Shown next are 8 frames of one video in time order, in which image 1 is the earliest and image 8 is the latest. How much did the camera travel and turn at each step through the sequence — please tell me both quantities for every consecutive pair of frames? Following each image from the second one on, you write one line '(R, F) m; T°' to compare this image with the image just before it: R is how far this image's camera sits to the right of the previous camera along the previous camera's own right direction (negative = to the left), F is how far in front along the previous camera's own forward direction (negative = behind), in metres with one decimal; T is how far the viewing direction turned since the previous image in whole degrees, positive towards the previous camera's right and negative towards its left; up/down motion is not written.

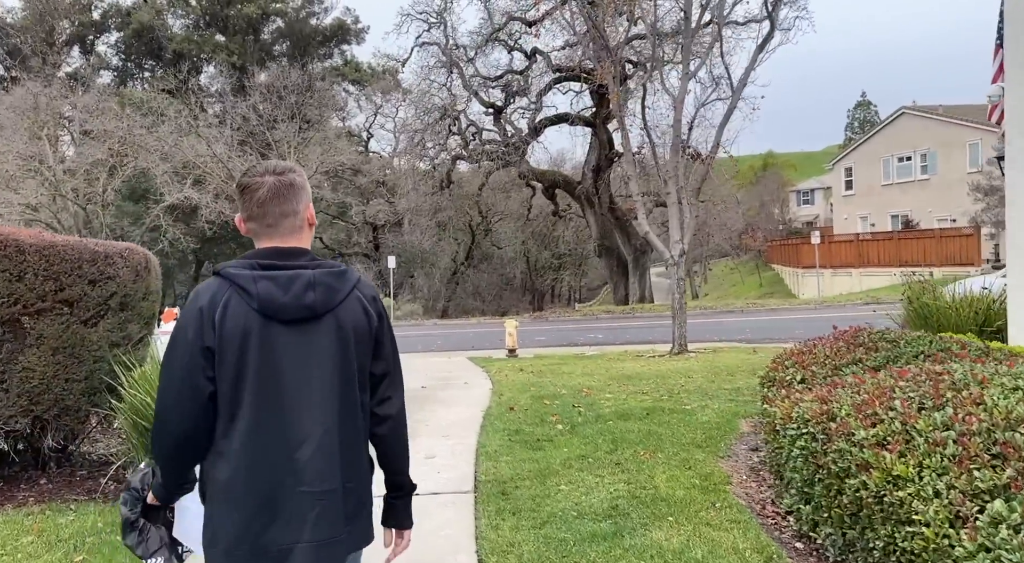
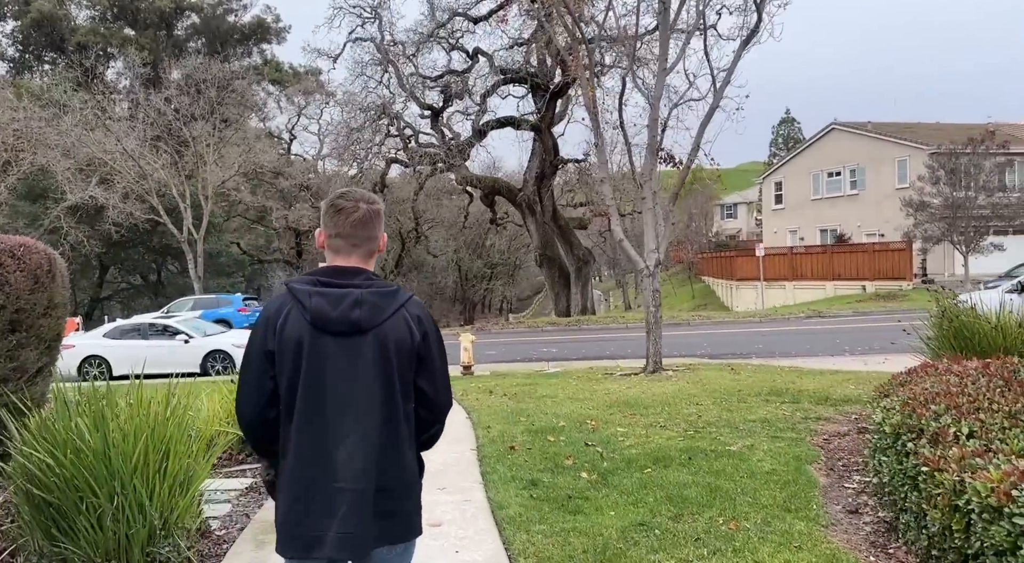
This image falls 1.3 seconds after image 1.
(-0.5, +1.2) m; +6°
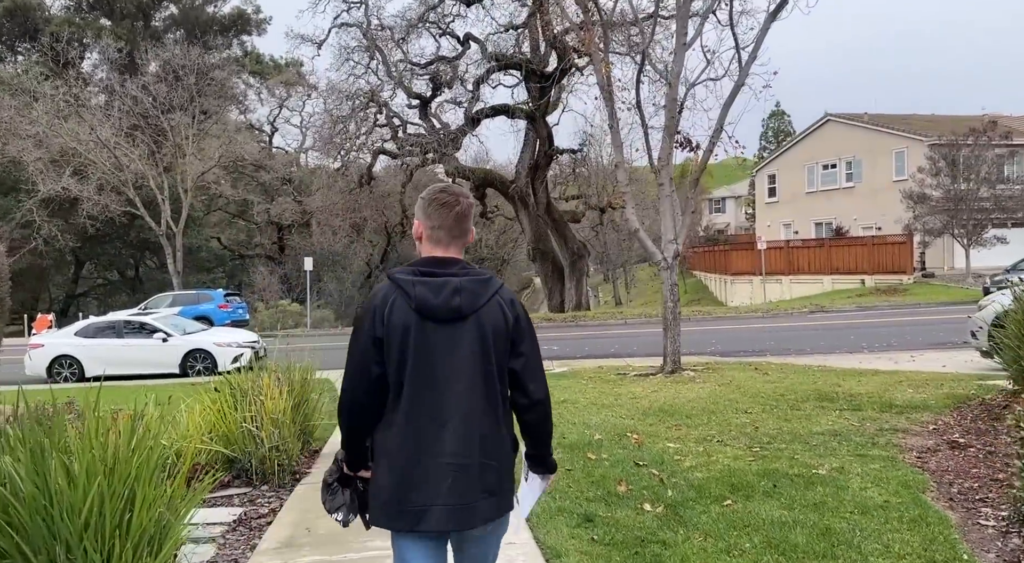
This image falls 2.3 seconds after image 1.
(-0.3, +0.9) m; +1°
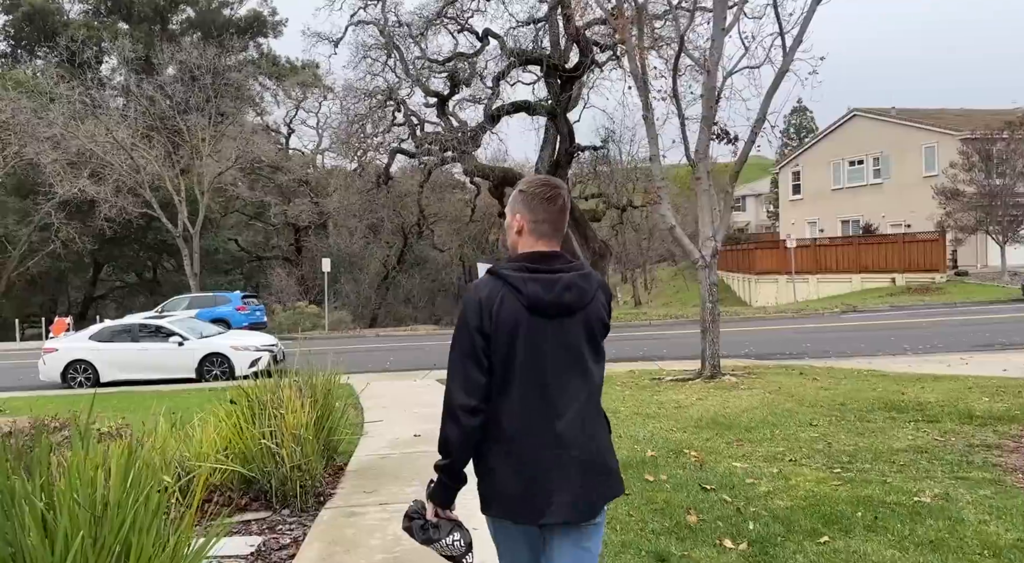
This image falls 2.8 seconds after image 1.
(-0.2, +0.5) m; -1°
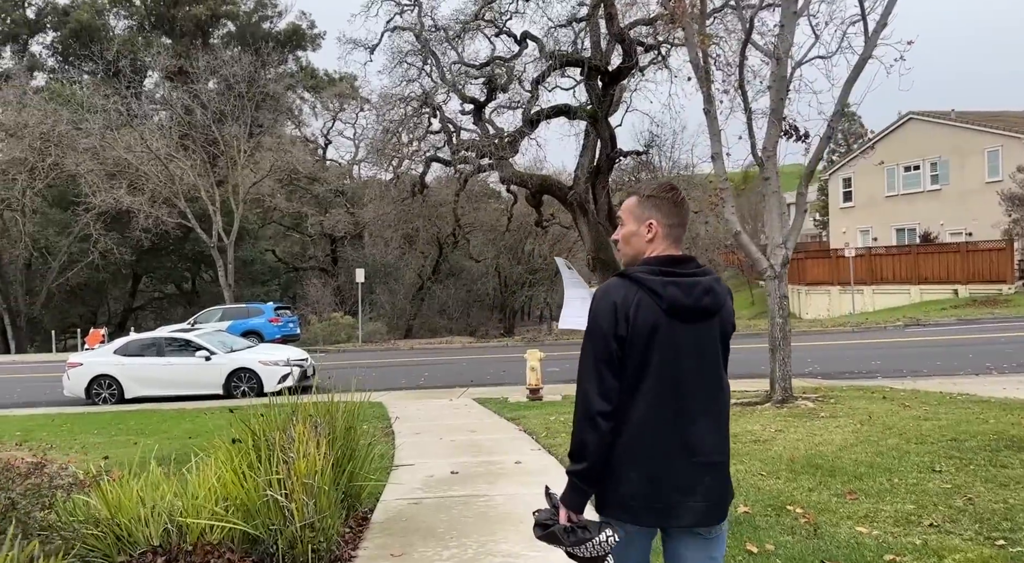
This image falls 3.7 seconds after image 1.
(-0.1, +0.9) m; -2°
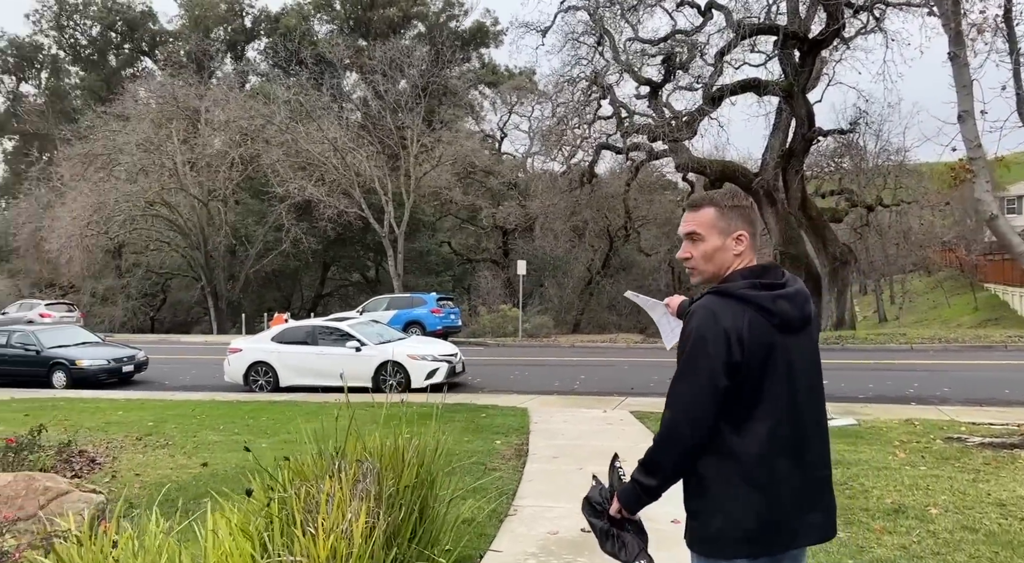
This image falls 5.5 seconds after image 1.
(+0.1, +1.5) m; -12°
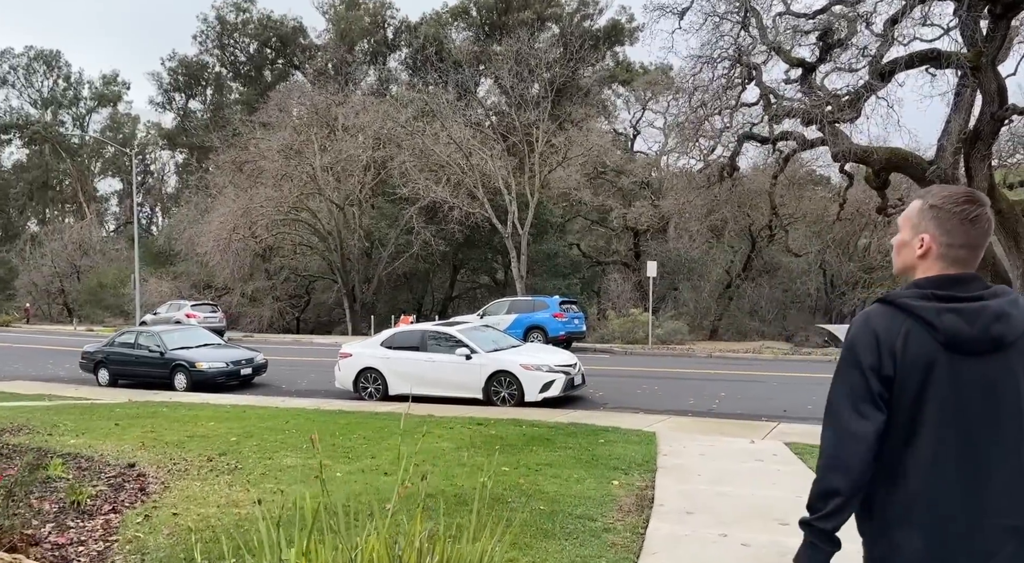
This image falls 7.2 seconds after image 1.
(+0.1, +1.5) m; -9°
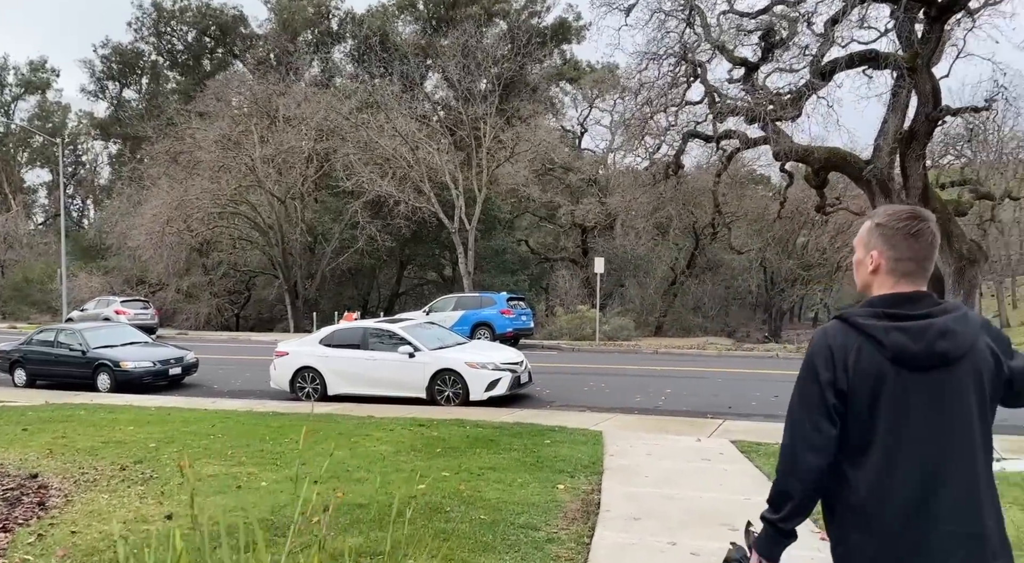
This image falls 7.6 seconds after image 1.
(0.0, +0.4) m; +4°
